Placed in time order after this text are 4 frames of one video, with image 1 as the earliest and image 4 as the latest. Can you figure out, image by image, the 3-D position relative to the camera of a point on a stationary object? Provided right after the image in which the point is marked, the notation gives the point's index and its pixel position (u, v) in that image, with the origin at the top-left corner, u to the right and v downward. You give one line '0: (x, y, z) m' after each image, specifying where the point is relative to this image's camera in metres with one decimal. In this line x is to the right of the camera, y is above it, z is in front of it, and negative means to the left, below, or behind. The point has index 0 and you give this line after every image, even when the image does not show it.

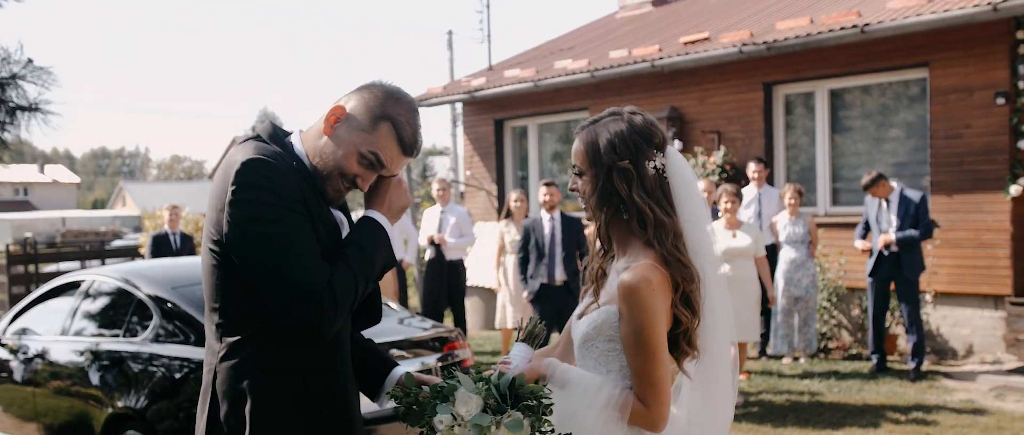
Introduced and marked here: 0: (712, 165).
0: (+1.8, +0.5, +9.0) m
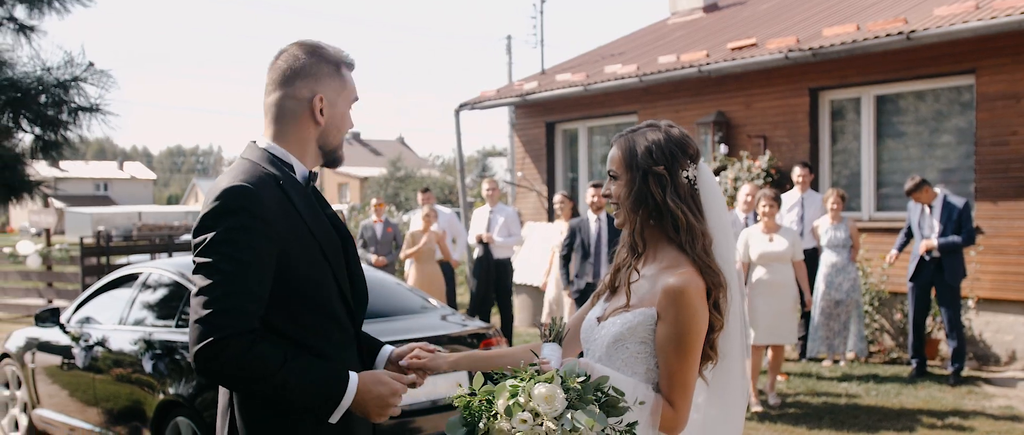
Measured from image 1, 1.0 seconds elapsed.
0: (+2.3, +0.5, +9.2) m
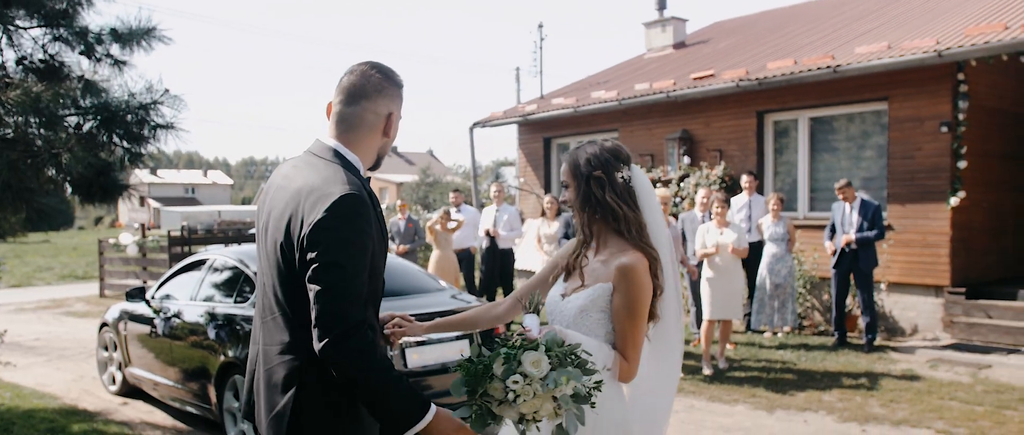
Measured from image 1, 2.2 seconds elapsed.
0: (+2.4, +0.5, +11.1) m
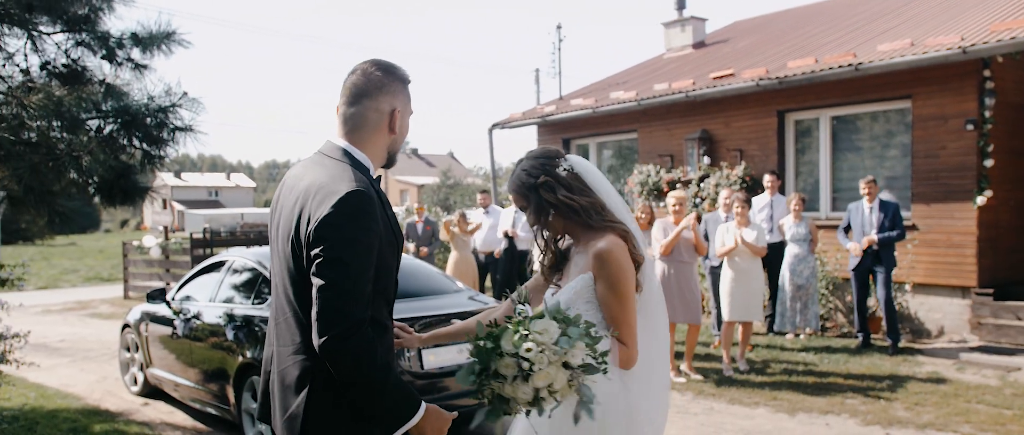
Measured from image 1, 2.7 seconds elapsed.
0: (+2.6, +0.5, +11.0) m
